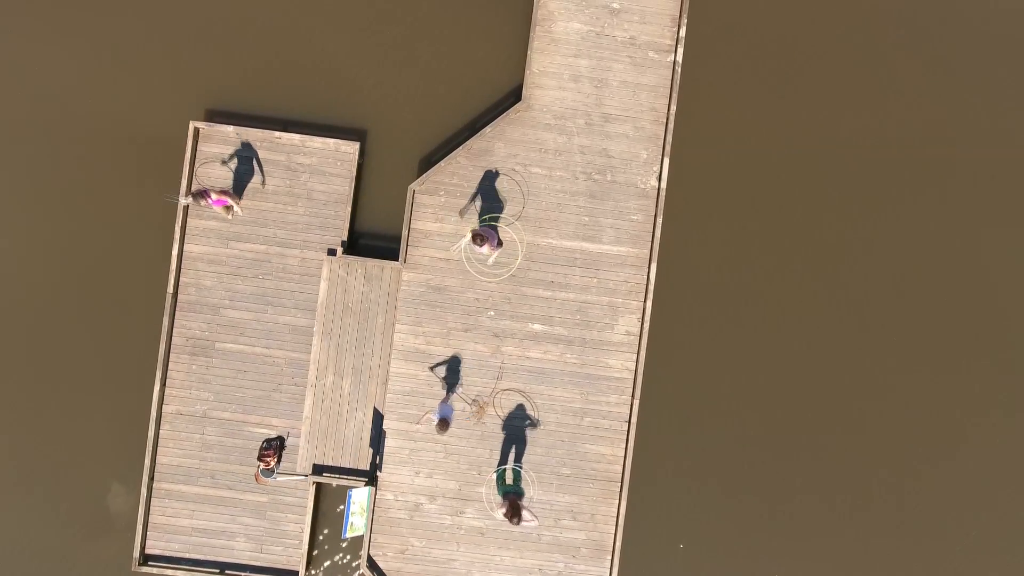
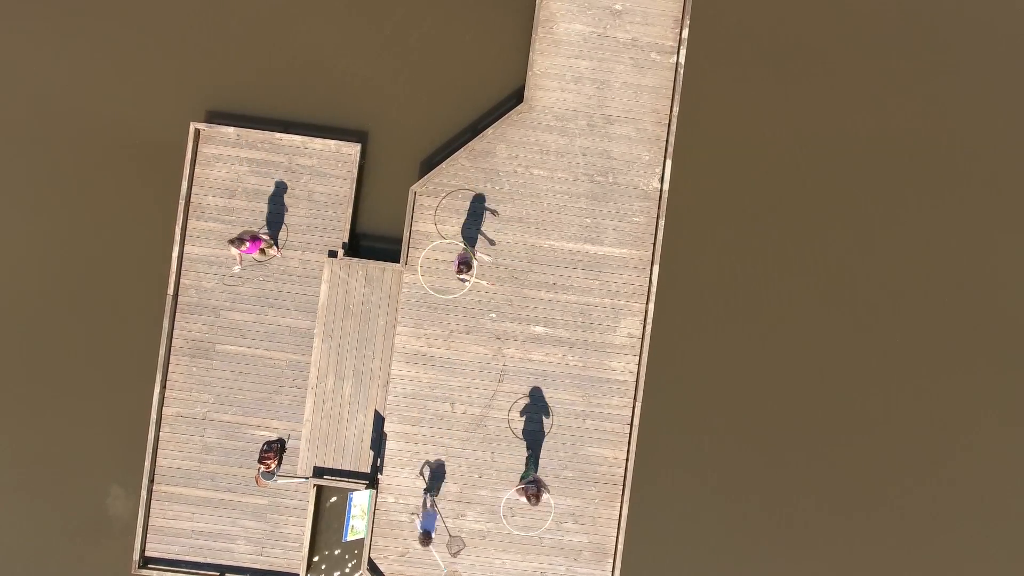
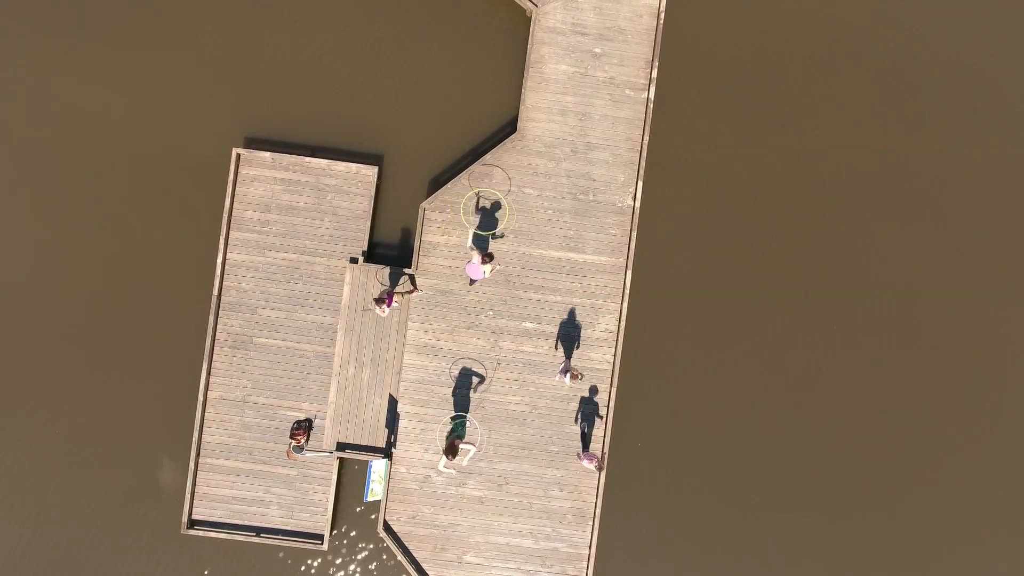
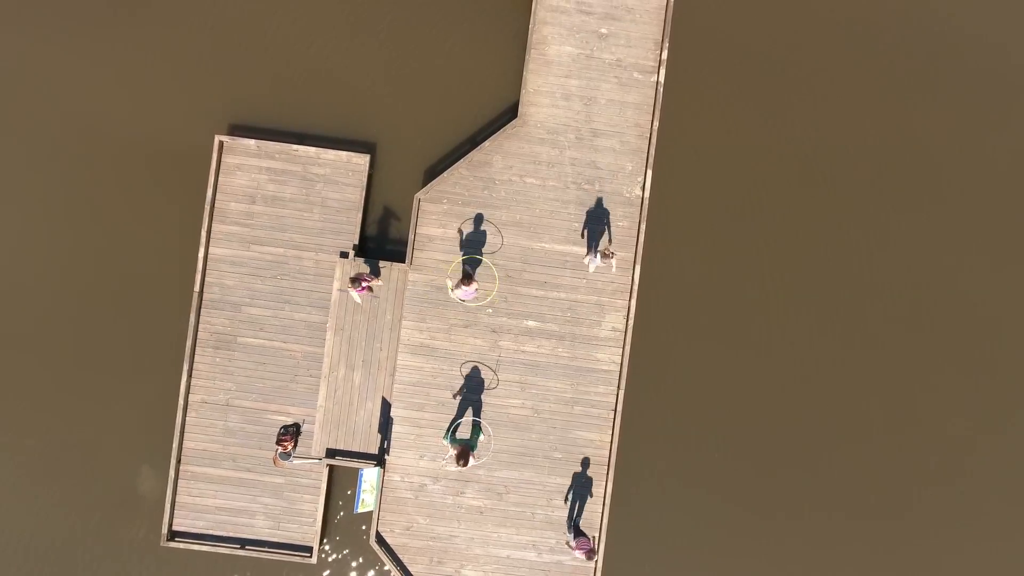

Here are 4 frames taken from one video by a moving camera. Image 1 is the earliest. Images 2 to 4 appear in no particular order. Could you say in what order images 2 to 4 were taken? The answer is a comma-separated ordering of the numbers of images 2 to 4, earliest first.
2, 4, 3
